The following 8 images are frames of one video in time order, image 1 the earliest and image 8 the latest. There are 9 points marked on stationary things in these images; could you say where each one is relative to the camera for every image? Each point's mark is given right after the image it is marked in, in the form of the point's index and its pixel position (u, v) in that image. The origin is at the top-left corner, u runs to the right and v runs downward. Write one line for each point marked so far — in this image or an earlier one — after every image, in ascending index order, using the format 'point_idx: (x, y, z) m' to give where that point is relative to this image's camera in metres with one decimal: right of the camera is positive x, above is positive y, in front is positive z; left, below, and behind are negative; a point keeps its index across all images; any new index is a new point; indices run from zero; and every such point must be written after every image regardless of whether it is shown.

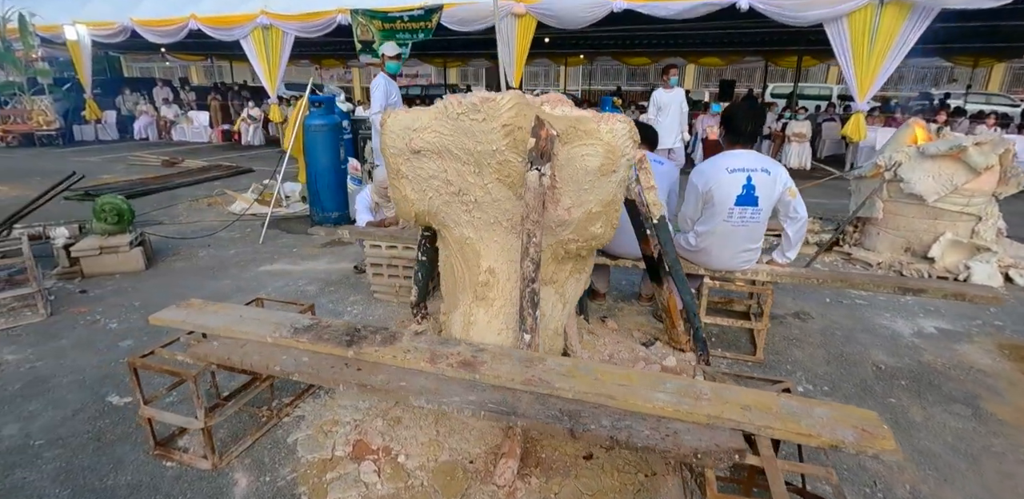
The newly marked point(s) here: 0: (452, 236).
0: (-0.2, +0.1, +2.1) m
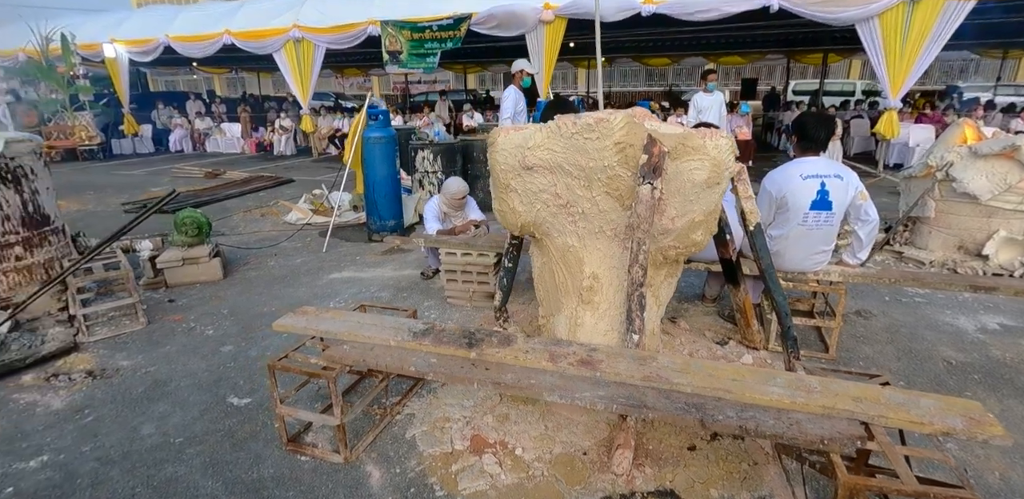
0: (+0.2, 0.0, +2.3) m
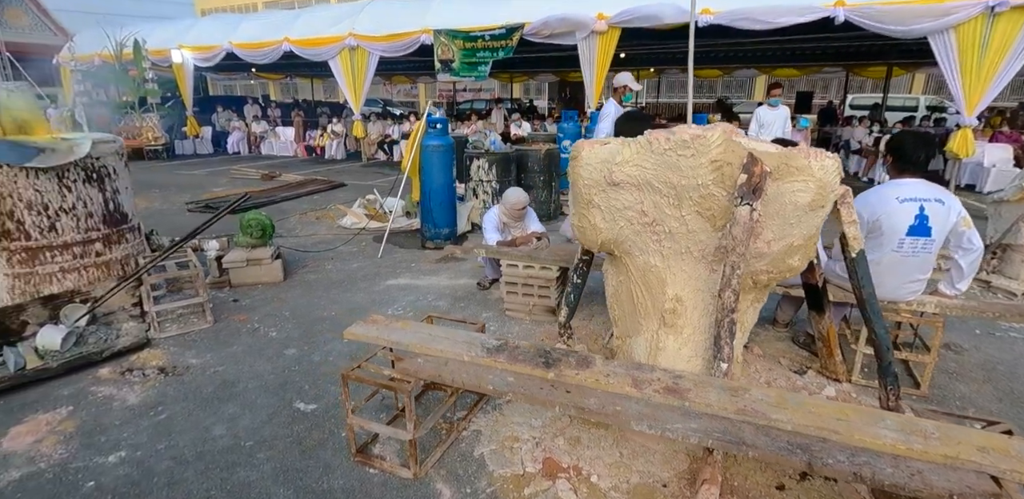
0: (+0.5, -0.1, +2.2) m
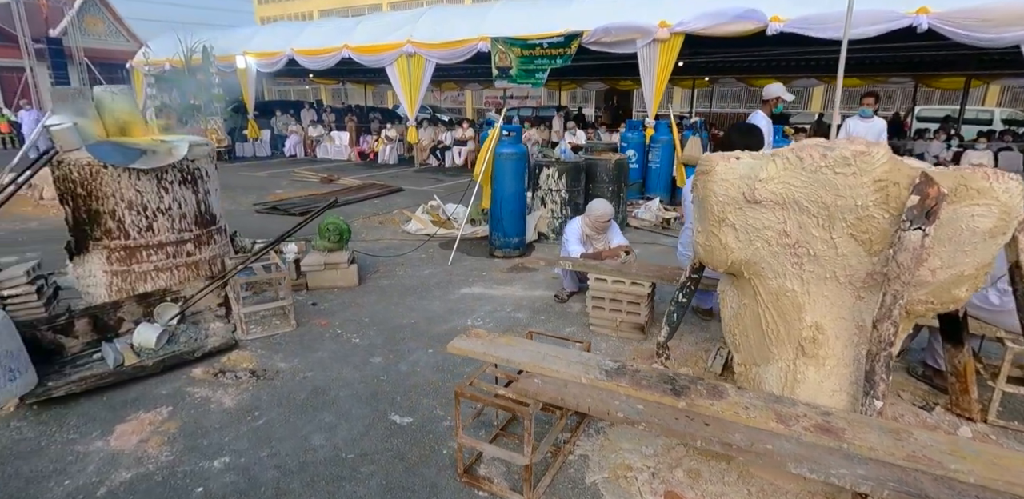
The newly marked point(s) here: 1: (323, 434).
0: (+1.0, -0.2, +2.1) m
1: (-0.9, -0.9, +2.5) m
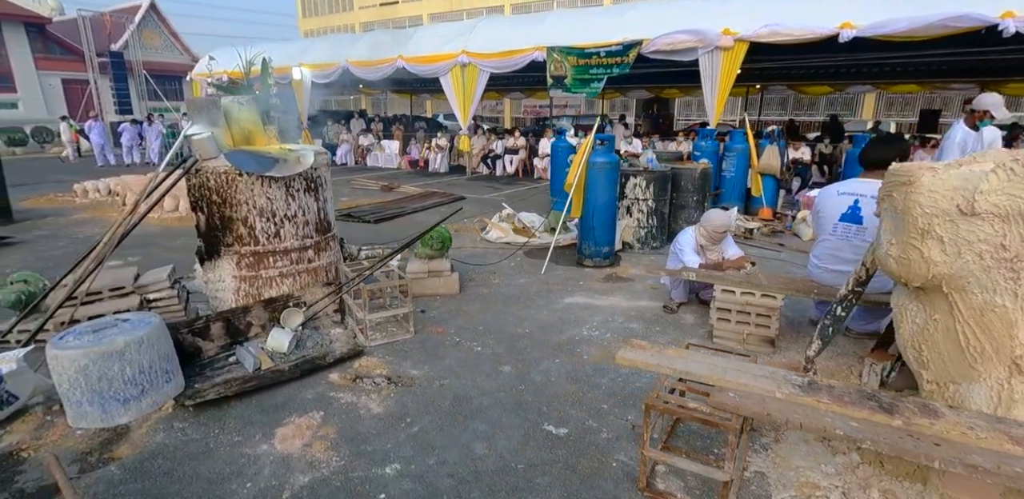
0: (+1.8, -0.2, +2.0) m
1: (-0.1, -0.9, +2.5) m
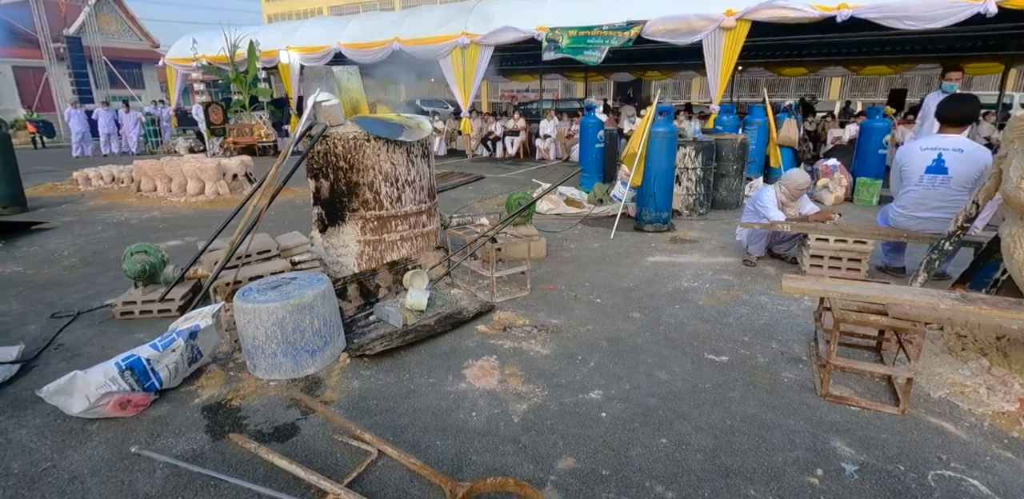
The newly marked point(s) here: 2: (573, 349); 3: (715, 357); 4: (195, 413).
0: (+2.7, +0.1, +2.4) m
1: (+0.8, -0.6, +2.8) m
2: (+0.3, -0.6, +3.0) m
3: (+1.1, -0.6, +2.9) m
4: (-1.5, -0.8, +2.5) m
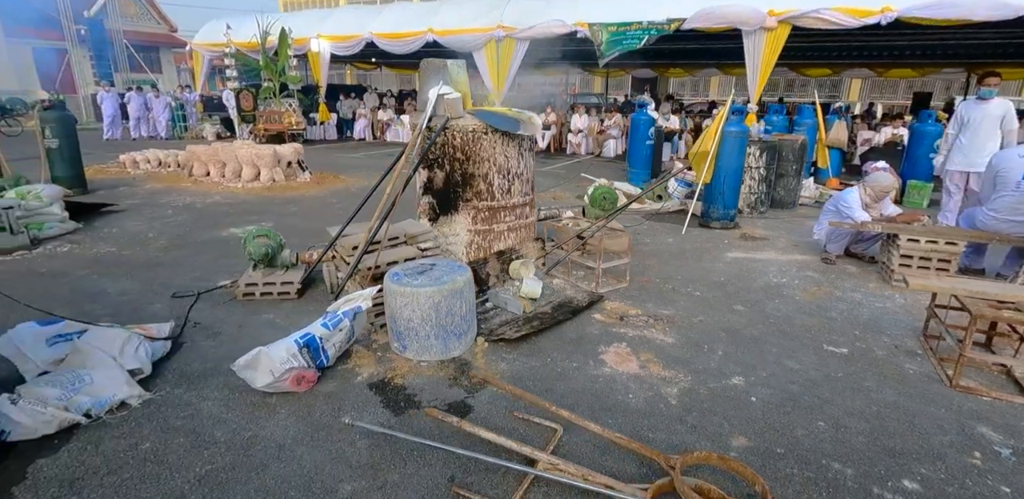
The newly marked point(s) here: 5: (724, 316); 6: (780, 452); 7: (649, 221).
0: (+3.5, +0.1, +2.6) m
1: (+1.6, -0.6, +2.9) m
2: (+1.1, -0.5, +3.2) m
3: (+1.9, -0.6, +3.1) m
4: (-0.8, -0.7, +2.6) m
5: (+1.4, -0.5, +3.5) m
6: (+1.1, -0.9, +2.2) m
7: (+1.5, +0.3, +5.8) m
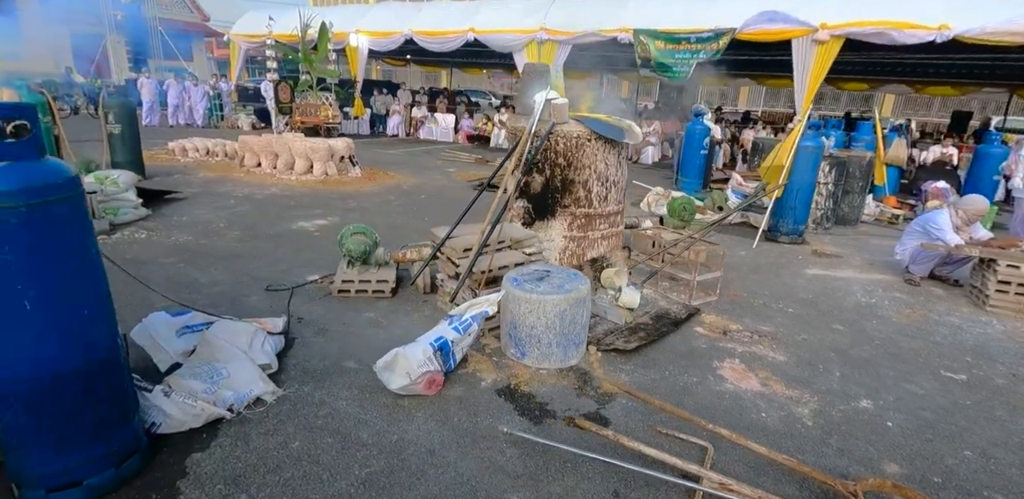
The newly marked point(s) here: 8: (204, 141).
0: (+4.2, -0.1, +2.5) m
1: (+2.2, -0.7, +2.9) m
2: (+1.8, -0.7, +3.2) m
3: (+2.5, -0.7, +3.0) m
4: (-0.1, -0.7, +2.6) m
5: (+2.1, -0.6, +3.5) m
6: (+1.8, -1.0, +2.2) m
7: (+2.2, +0.2, +5.8) m
8: (-5.3, +1.9, +9.0) m
